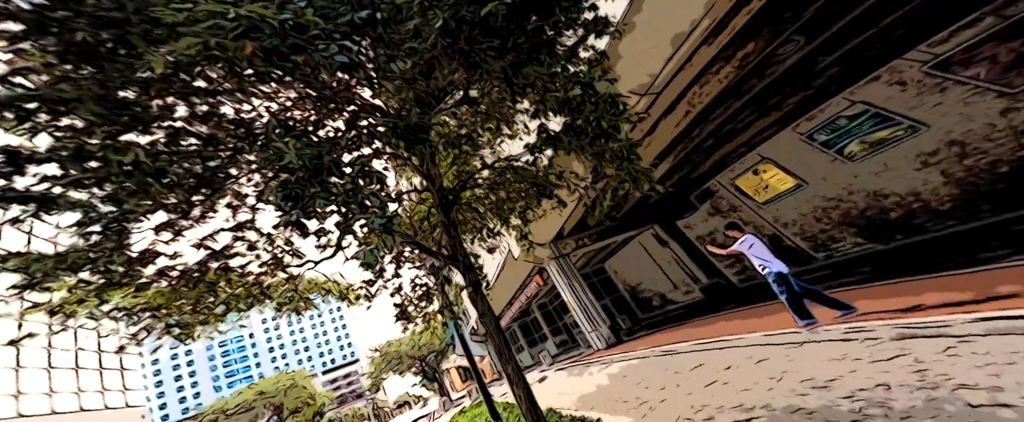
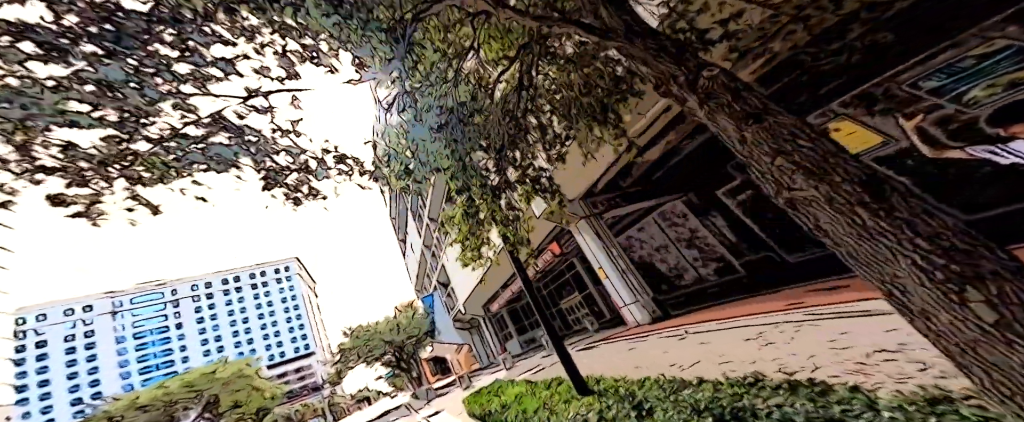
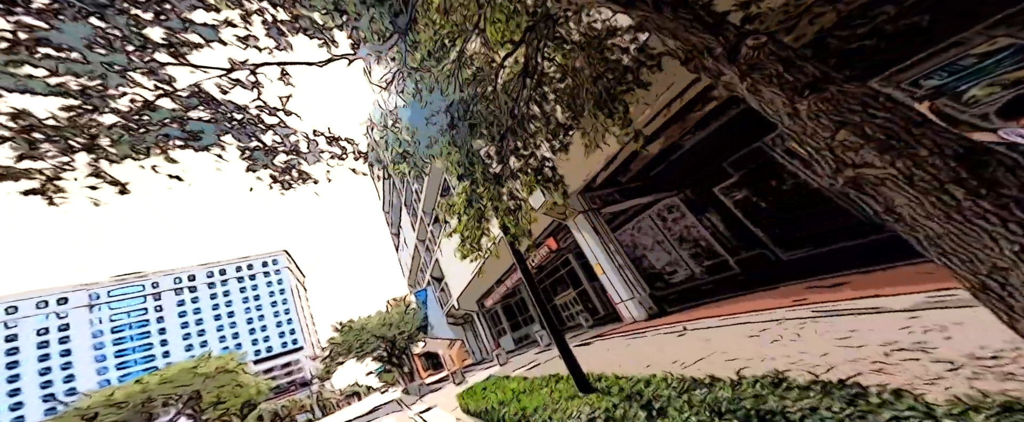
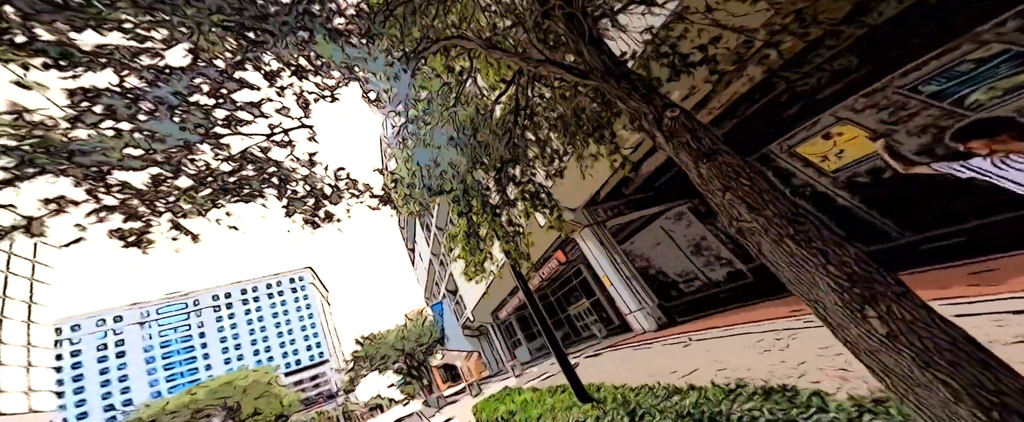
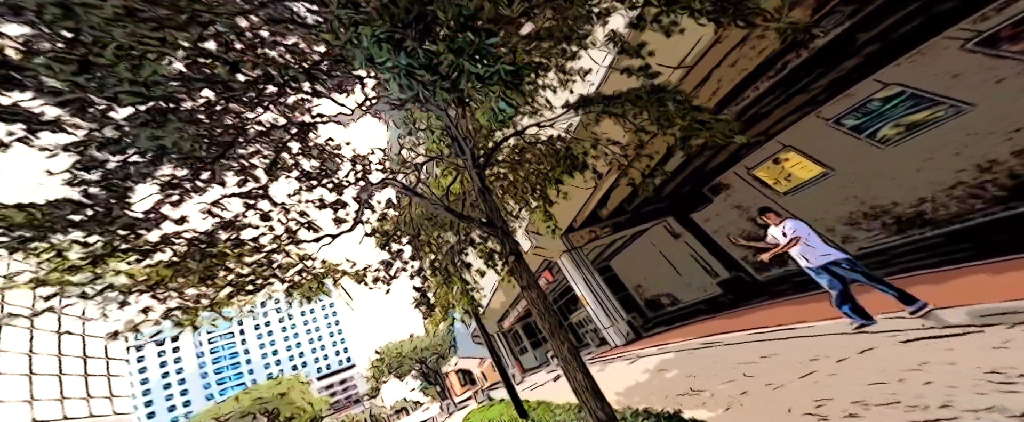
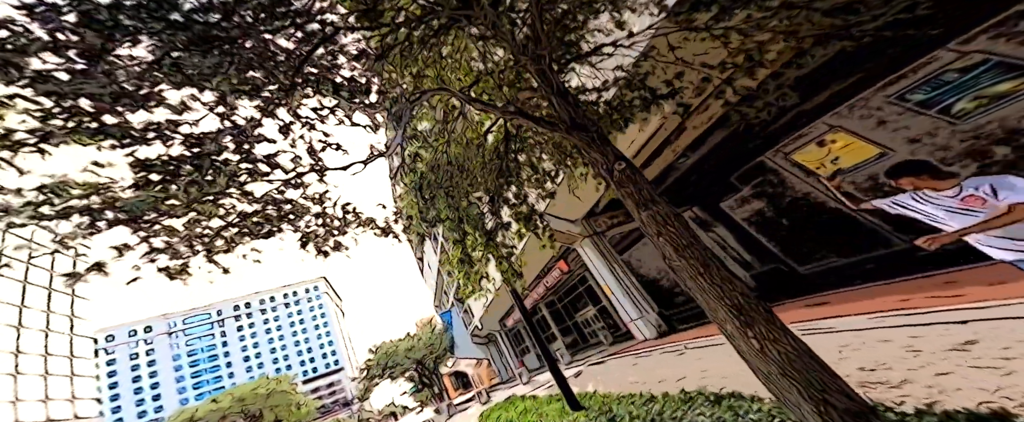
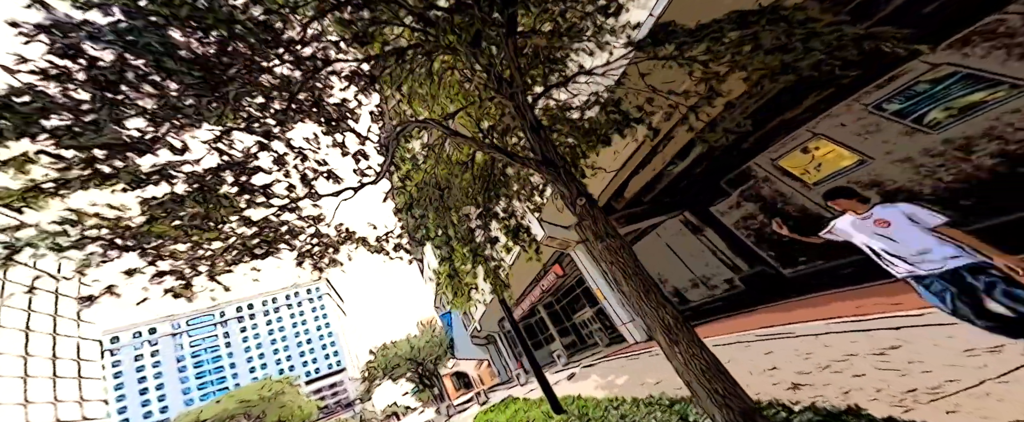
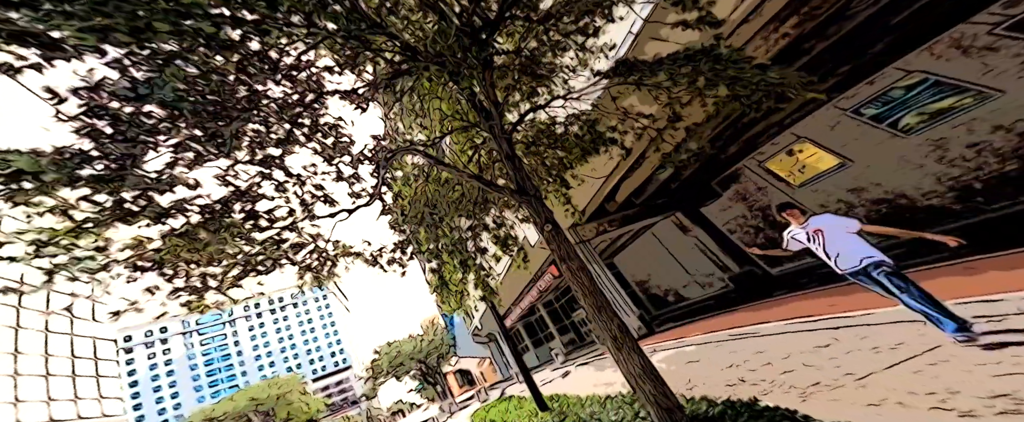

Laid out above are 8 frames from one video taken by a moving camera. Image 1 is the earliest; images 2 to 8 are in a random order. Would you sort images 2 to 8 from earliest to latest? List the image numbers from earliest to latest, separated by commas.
5, 8, 7, 6, 4, 2, 3
